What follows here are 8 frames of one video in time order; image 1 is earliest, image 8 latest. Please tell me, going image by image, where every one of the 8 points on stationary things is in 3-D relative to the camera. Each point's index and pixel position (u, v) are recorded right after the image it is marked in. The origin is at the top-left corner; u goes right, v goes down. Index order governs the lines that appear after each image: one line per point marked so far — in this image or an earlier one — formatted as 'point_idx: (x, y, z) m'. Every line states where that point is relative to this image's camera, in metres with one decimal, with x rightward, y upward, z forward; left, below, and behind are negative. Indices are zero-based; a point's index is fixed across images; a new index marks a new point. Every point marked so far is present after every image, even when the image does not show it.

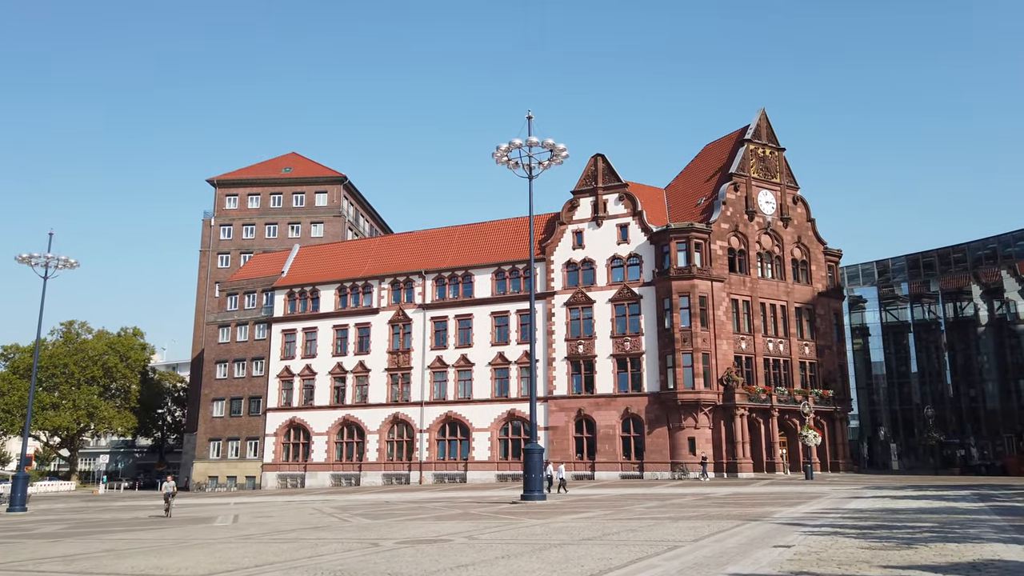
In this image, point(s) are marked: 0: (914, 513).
0: (+9.9, -5.5, +18.0) m
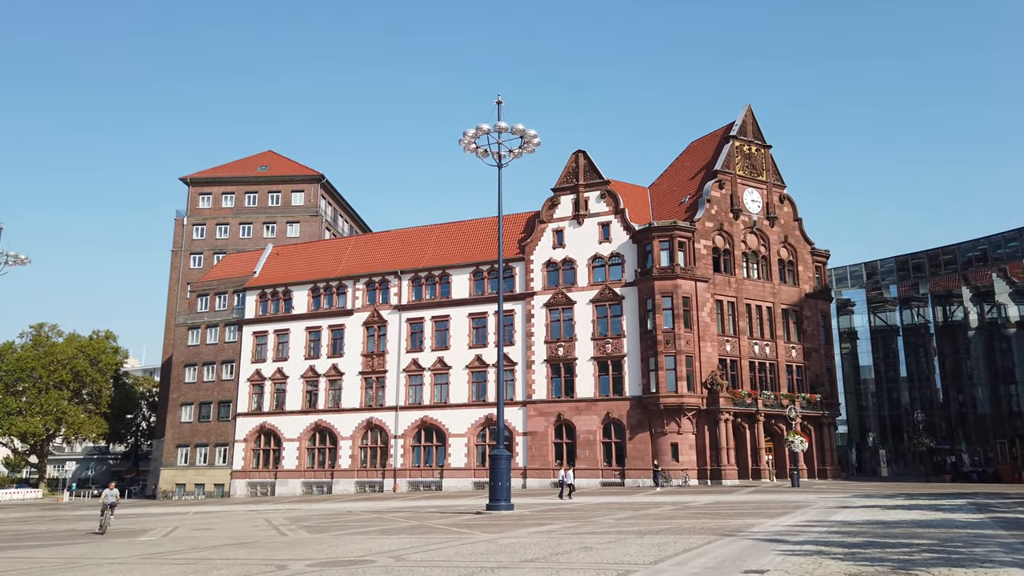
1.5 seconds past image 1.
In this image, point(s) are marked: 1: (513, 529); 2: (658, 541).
0: (+8.7, -5.2, +16.1) m
1: (0.0, -6.3, +19.3) m
2: (+3.0, -5.2, +15.2) m
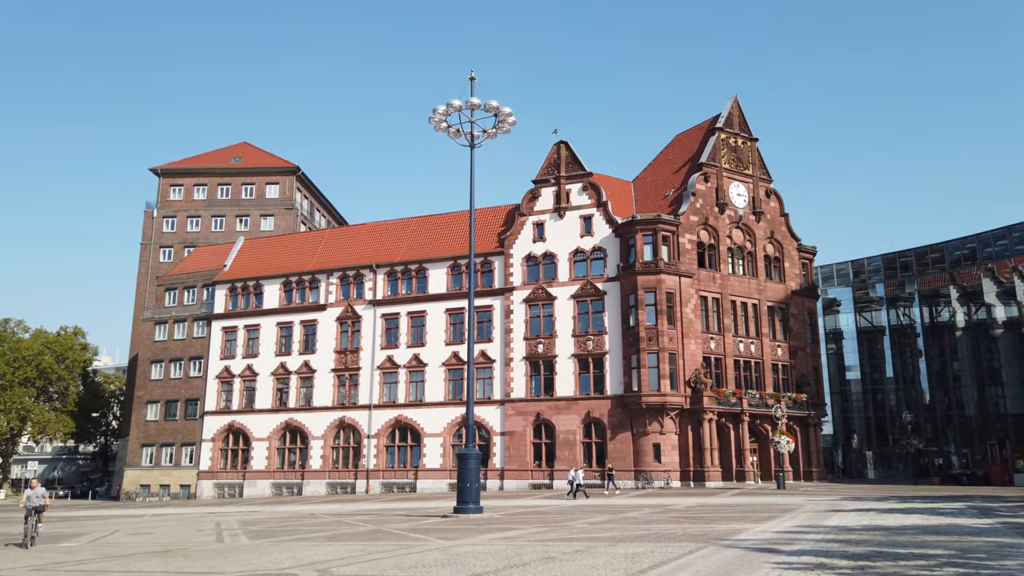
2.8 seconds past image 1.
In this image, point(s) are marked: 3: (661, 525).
0: (+7.9, -4.8, +14.4) m
1: (-0.9, -5.8, +17.4) m
2: (+2.2, -4.7, +13.4) m
3: (+3.8, -6.1, +19.1) m
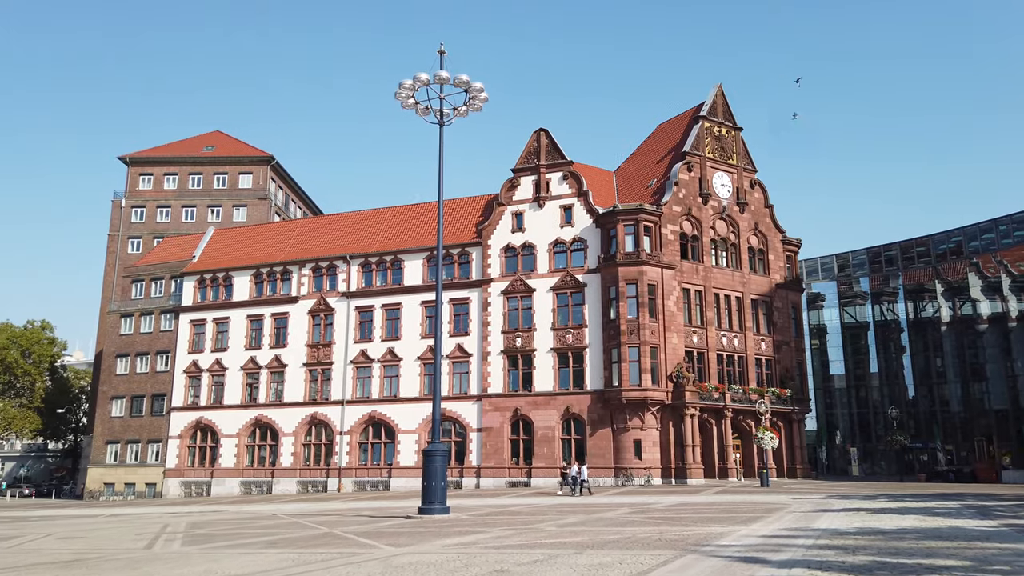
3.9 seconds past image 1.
0: (+7.1, -4.4, +12.9) m
1: (-1.8, -5.4, +15.7) m
2: (+1.4, -4.3, +11.8) m
3: (+2.9, -5.7, +17.6) m
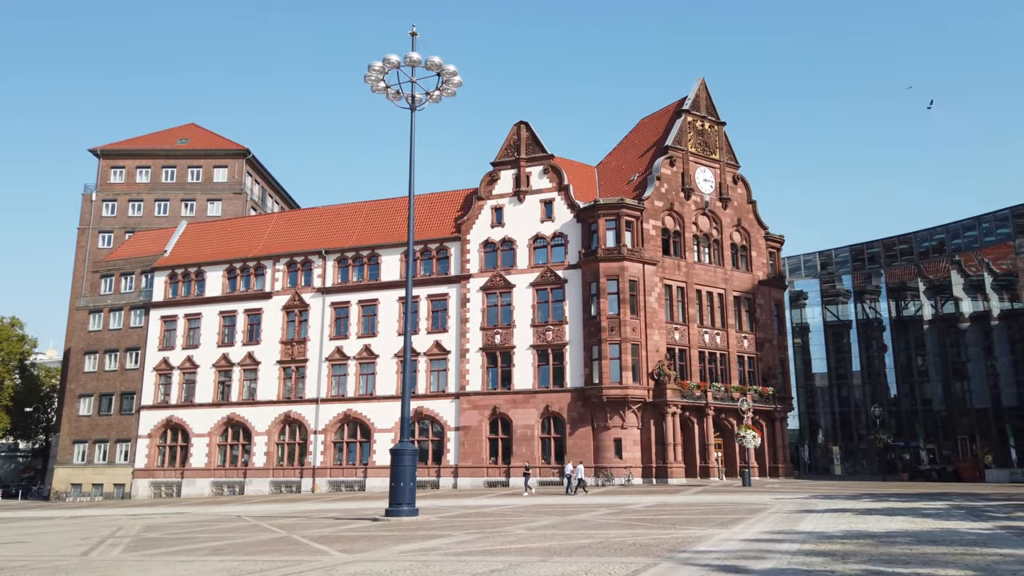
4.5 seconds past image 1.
0: (+6.4, -4.1, +12.0) m
1: (-2.4, -5.1, +14.6) m
2: (+0.8, -4.0, +10.7) m
3: (+2.2, -5.4, +16.6) m
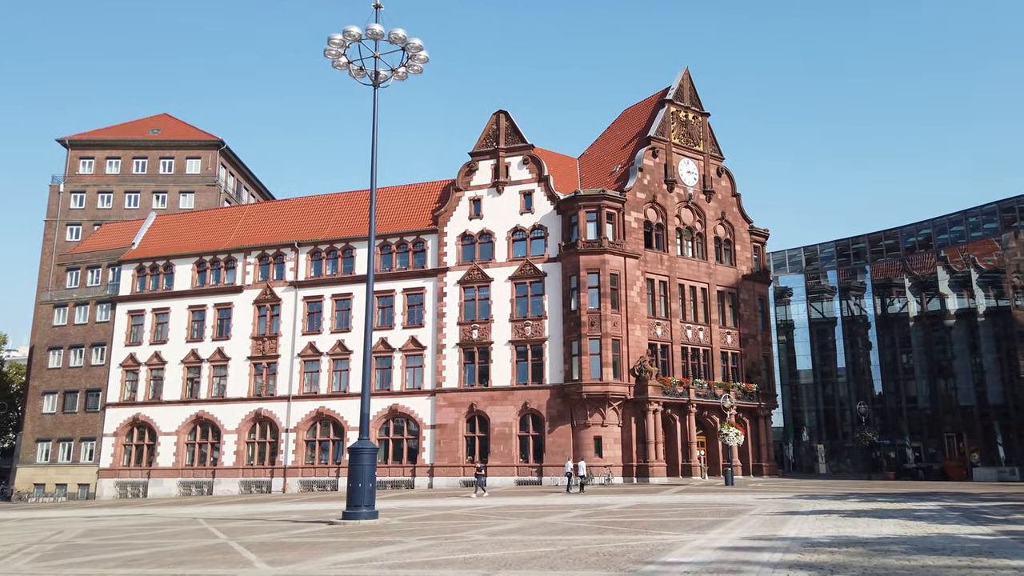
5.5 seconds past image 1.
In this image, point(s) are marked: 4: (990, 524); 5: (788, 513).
0: (+5.7, -3.8, +10.6) m
1: (-3.3, -4.7, +13.1) m
2: (0.0, -3.7, +9.3) m
3: (+1.3, -5.1, +15.1) m
4: (+9.7, -4.8, +15.0) m
5: (+7.3, -5.9, +19.5) m
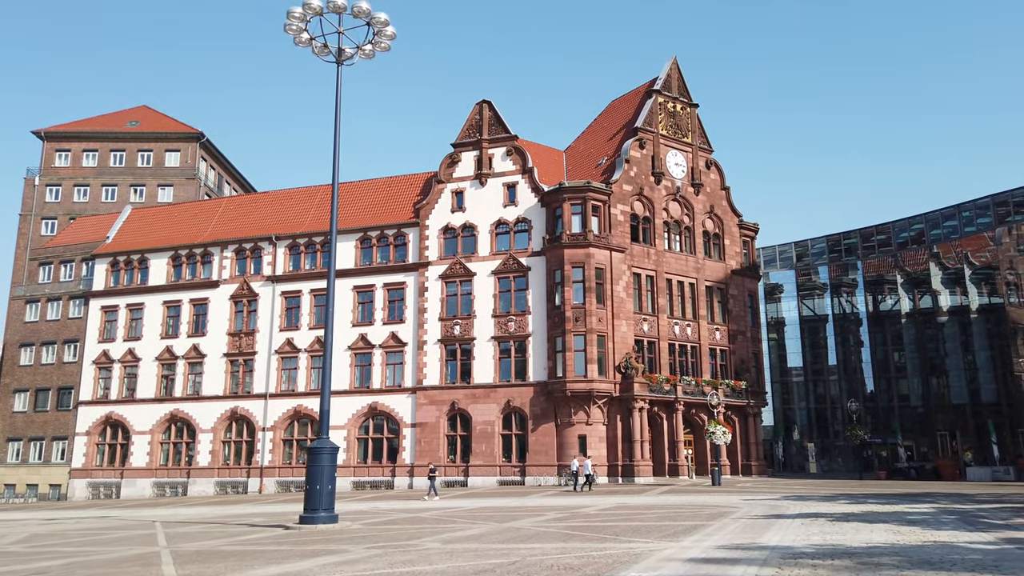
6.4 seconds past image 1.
0: (+4.9, -3.5, +9.3) m
1: (-4.1, -4.4, +11.7) m
2: (-0.7, -3.4, +7.9) m
3: (+0.5, -4.8, +13.8) m
4: (+8.9, -4.5, +13.8) m
5: (+6.4, -5.6, +18.2) m
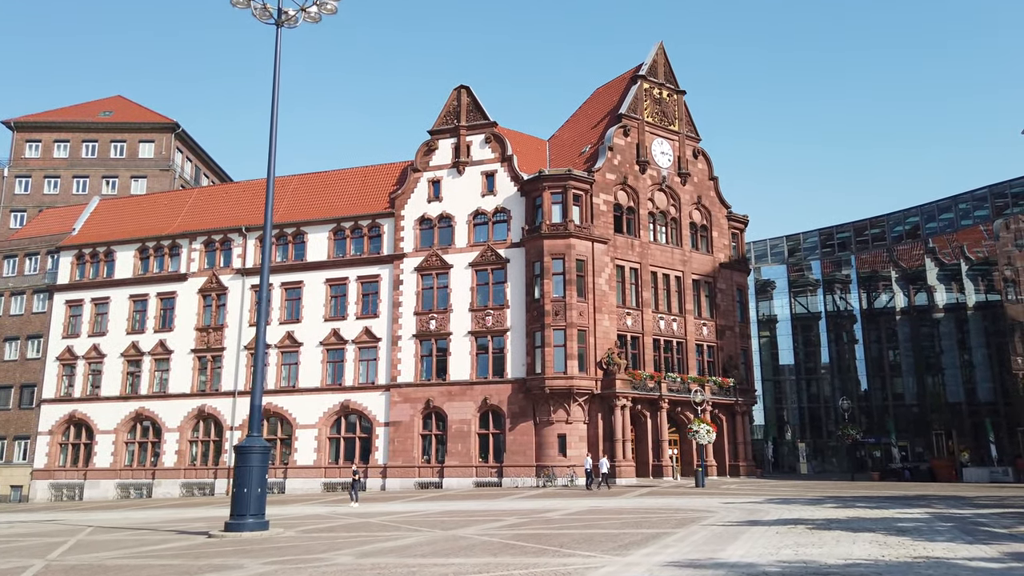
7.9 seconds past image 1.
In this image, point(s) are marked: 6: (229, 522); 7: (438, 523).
0: (+3.7, -3.0, +7.4) m
1: (-5.3, -3.9, +9.7) m
2: (-1.9, -2.9, +6.0) m
3: (-0.7, -4.3, +11.8) m
4: (+7.6, -4.0, +11.8) m
5: (+5.2, -5.1, +16.3) m
6: (-7.0, -5.9, +18.6) m
7: (-2.0, -6.2, +19.6) m
